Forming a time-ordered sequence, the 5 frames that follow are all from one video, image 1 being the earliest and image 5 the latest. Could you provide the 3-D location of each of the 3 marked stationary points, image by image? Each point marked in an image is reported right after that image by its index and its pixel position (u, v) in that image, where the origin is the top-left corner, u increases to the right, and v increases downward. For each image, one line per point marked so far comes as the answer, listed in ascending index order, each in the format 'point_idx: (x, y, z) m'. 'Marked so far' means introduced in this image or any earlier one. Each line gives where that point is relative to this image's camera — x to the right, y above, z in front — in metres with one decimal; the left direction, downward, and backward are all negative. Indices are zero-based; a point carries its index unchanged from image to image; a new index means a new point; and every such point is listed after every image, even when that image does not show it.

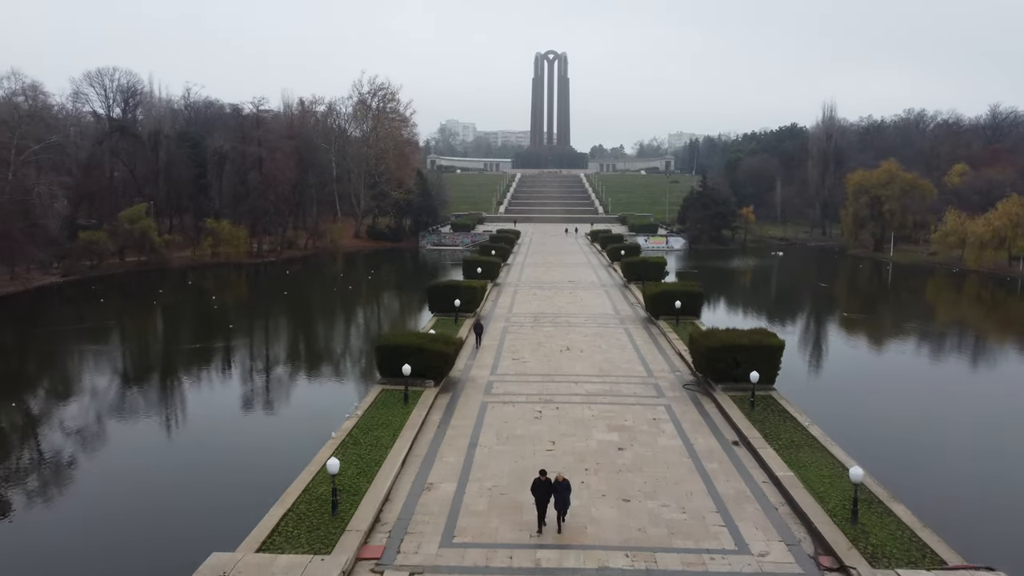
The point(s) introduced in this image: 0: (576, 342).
0: (+1.0, -0.8, +13.9) m
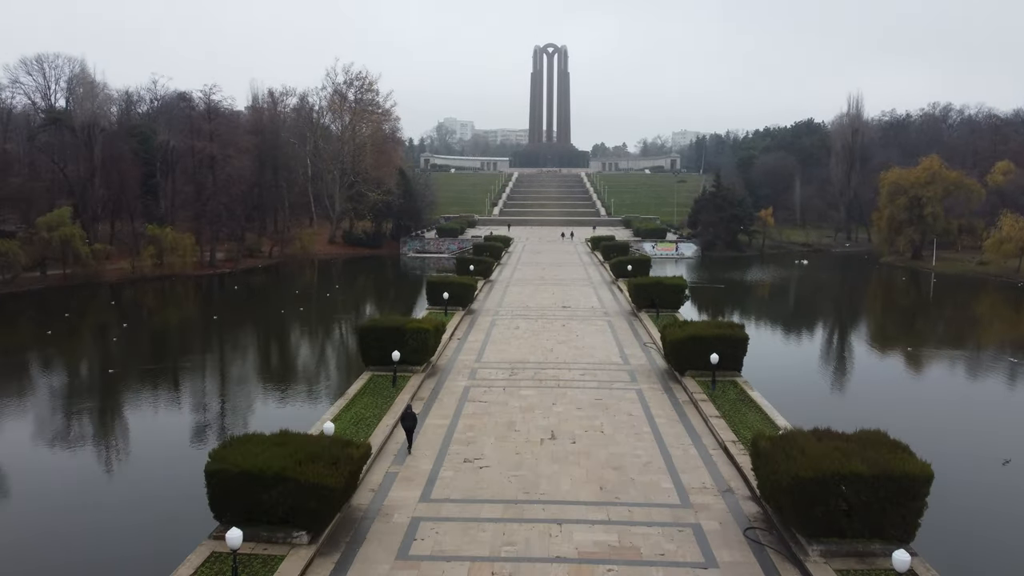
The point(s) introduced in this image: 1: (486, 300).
0: (+0.6, -1.4, +9.3) m
1: (-0.6, -0.2, +19.2) m
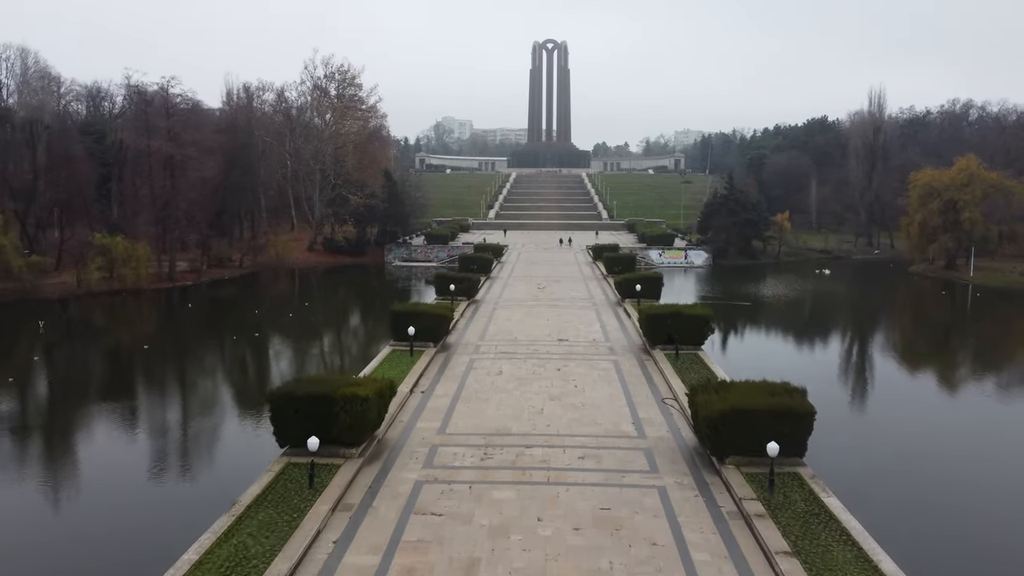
0: (+0.3, -1.8, +6.1) m
1: (-0.8, -0.7, +16.0) m
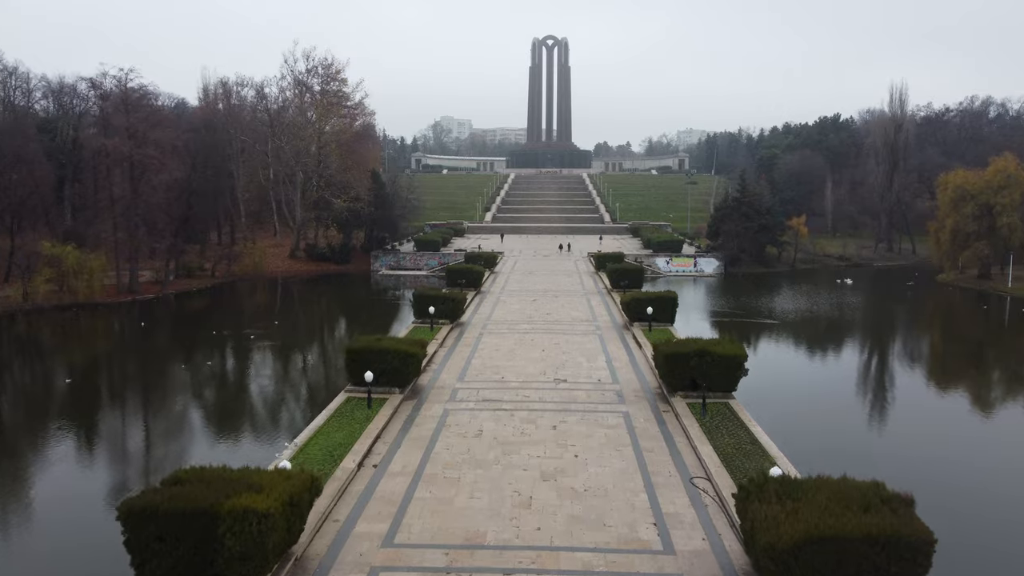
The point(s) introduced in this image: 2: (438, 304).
0: (+0.1, -2.2, +3.5) m
1: (-1.0, -1.1, +13.4) m
2: (-1.3, -0.3, +16.5) m
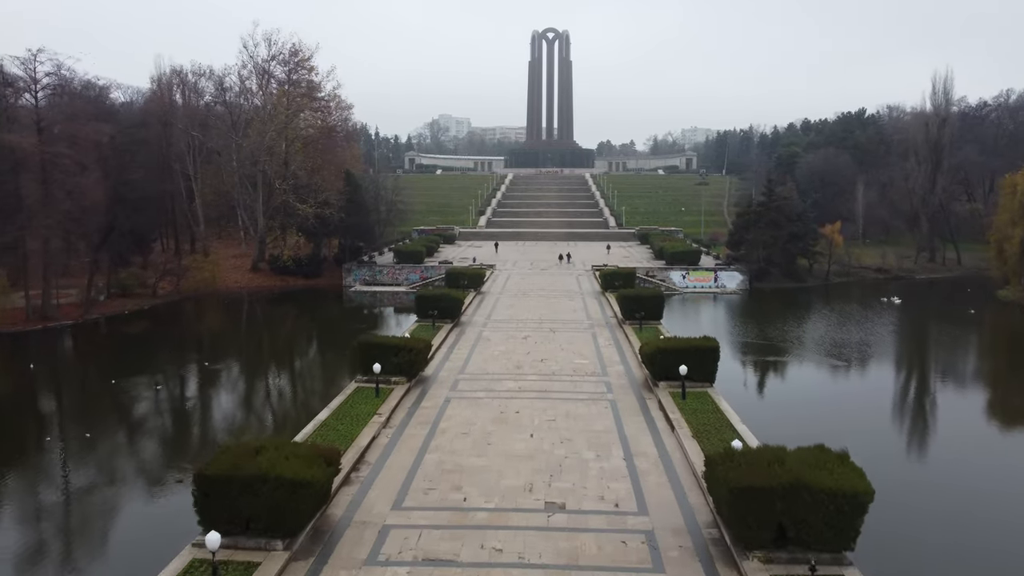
0: (-0.2, -2.8, -0.9) m
1: (-1.3, -1.7, +9.0) m
2: (-1.6, -0.9, +12.1) m
